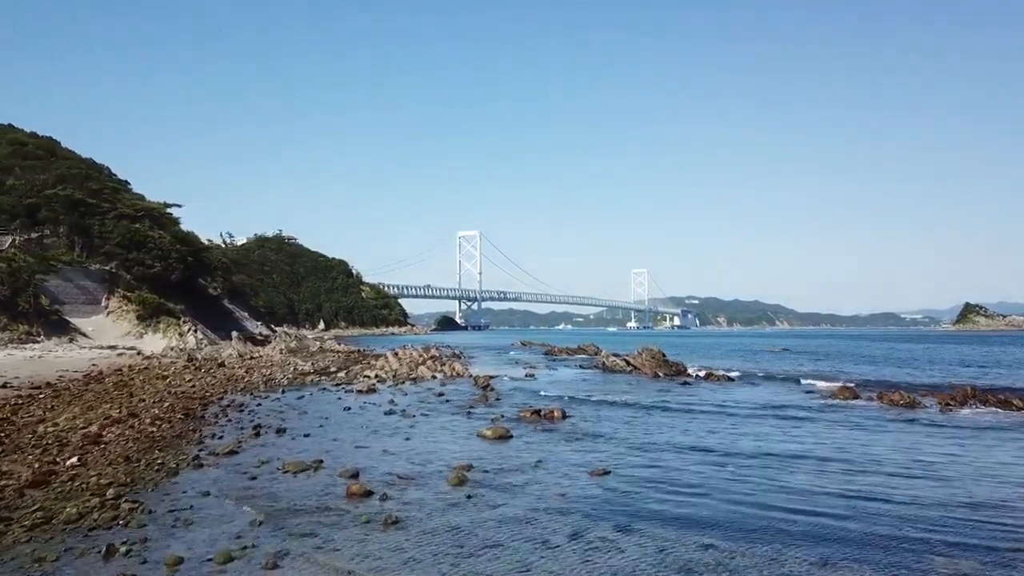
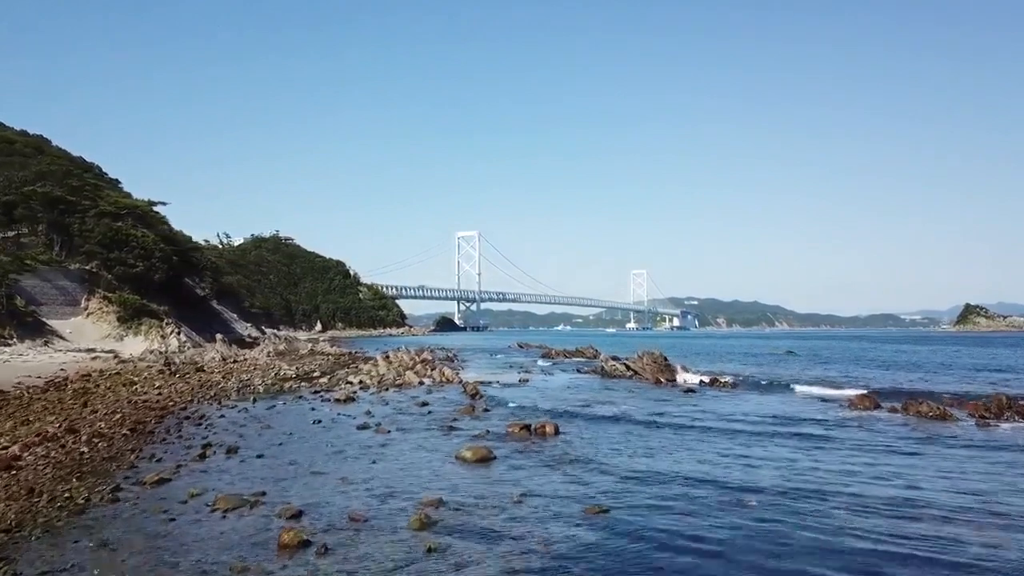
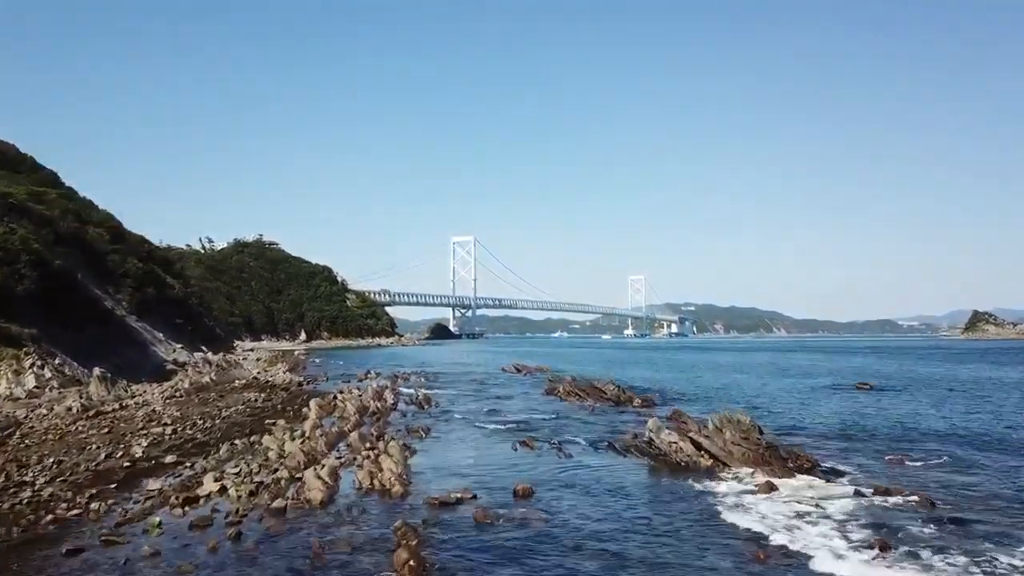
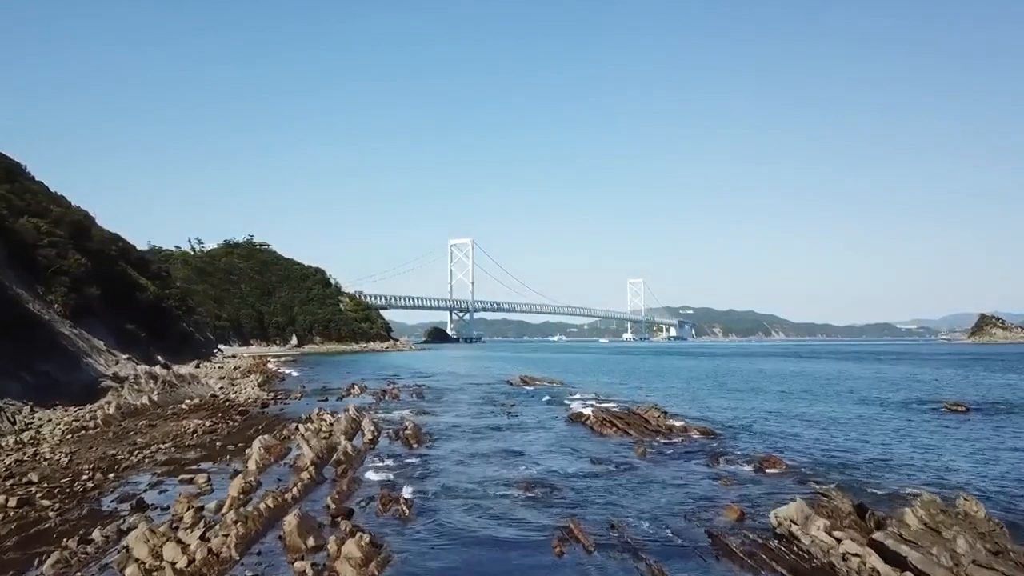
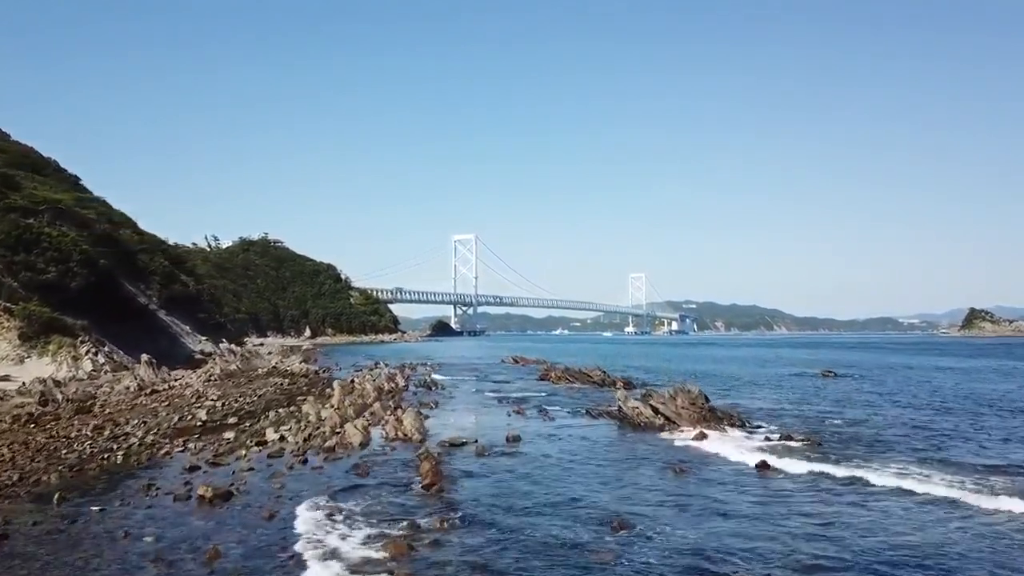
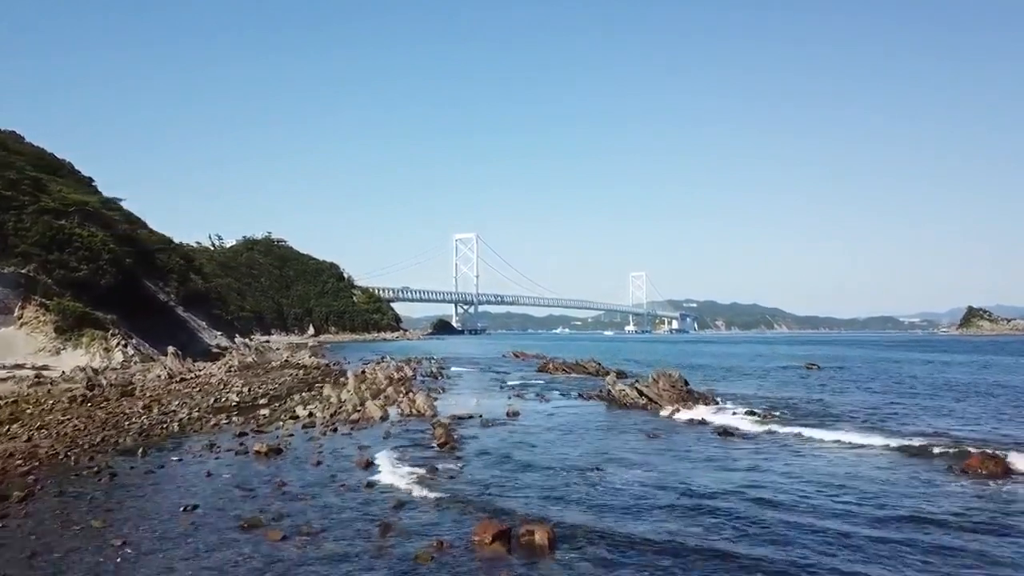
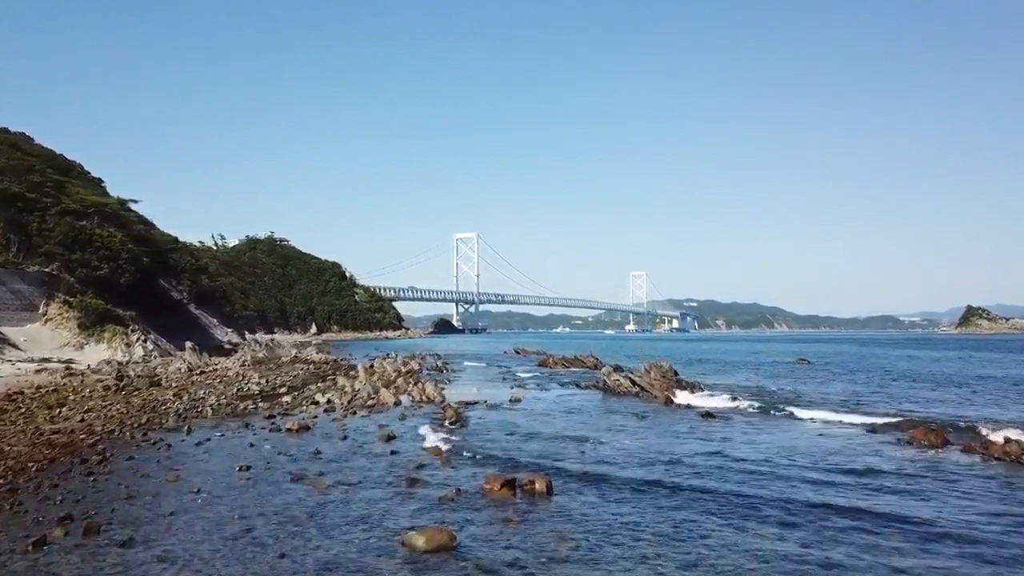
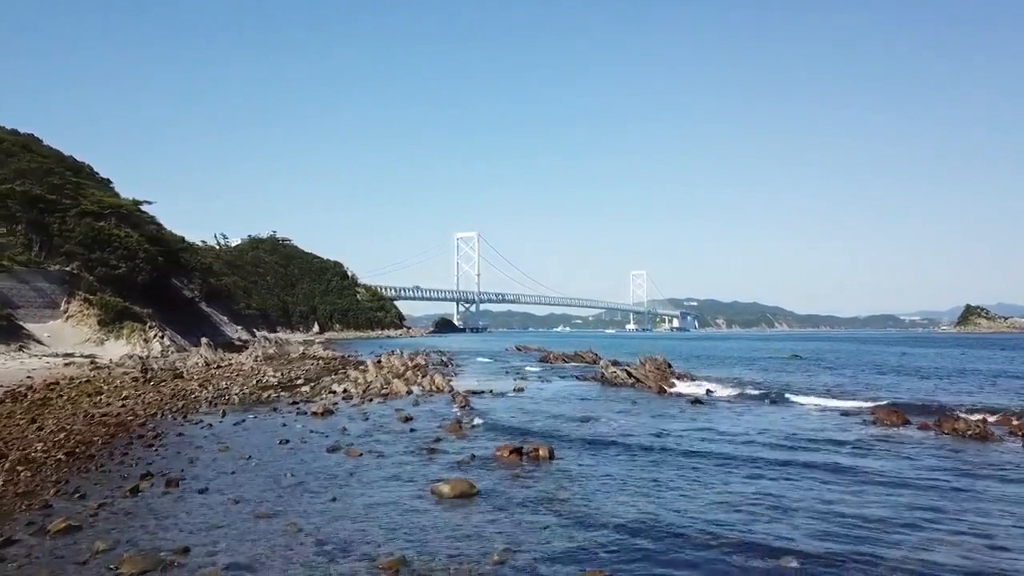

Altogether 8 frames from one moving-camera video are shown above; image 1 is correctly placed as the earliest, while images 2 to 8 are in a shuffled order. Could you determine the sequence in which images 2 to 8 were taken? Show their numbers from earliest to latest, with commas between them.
2, 8, 7, 6, 5, 3, 4
